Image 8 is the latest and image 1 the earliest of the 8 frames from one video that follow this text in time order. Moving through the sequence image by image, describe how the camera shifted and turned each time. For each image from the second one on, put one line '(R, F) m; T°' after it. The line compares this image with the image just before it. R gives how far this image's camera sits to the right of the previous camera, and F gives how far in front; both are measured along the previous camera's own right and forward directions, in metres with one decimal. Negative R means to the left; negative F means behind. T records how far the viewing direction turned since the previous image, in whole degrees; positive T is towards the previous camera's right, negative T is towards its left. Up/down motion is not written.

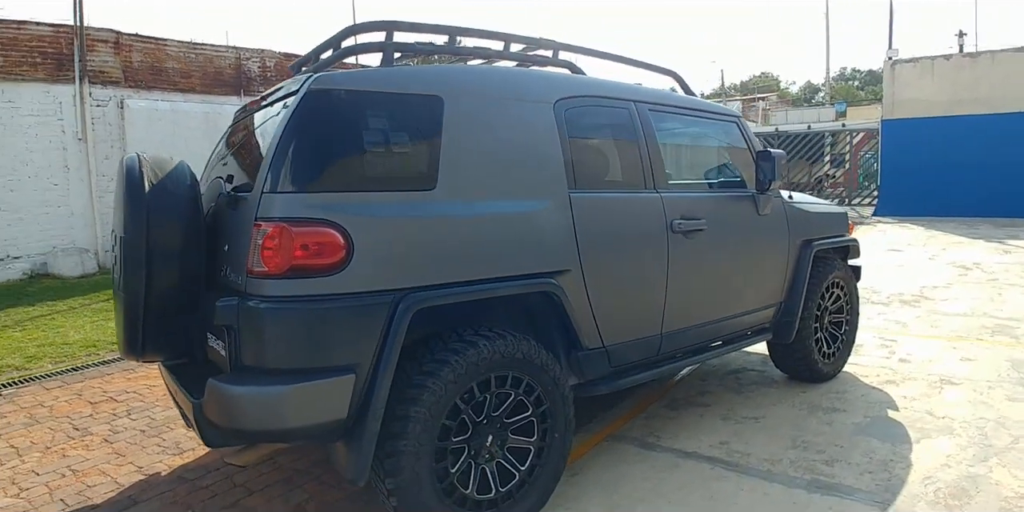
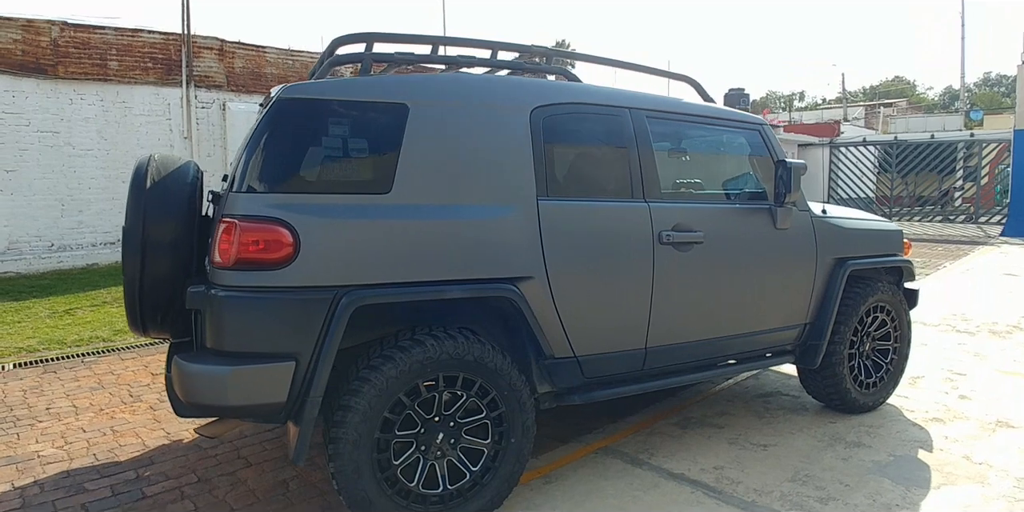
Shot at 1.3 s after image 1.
(+0.7, 0.0) m; -11°
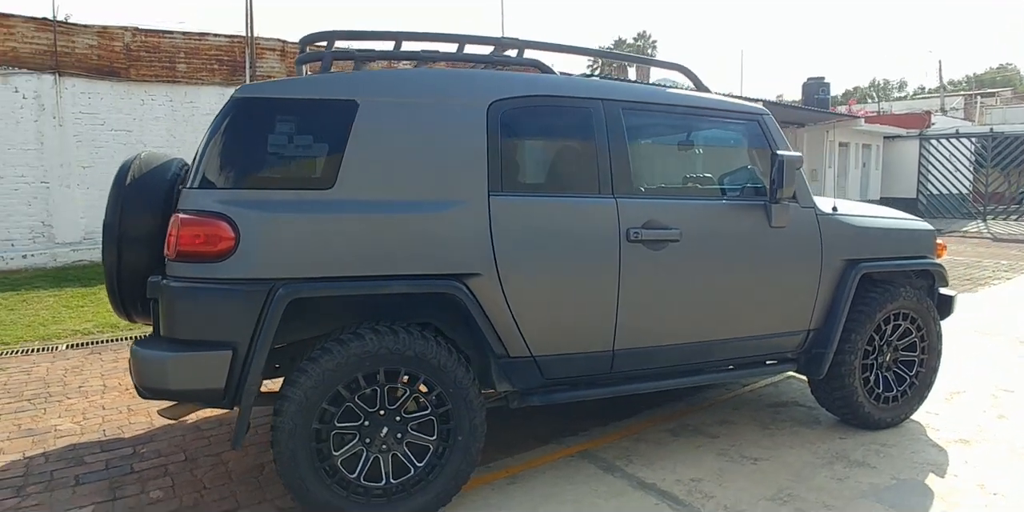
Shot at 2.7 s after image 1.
(+0.6, +0.1) m; -8°
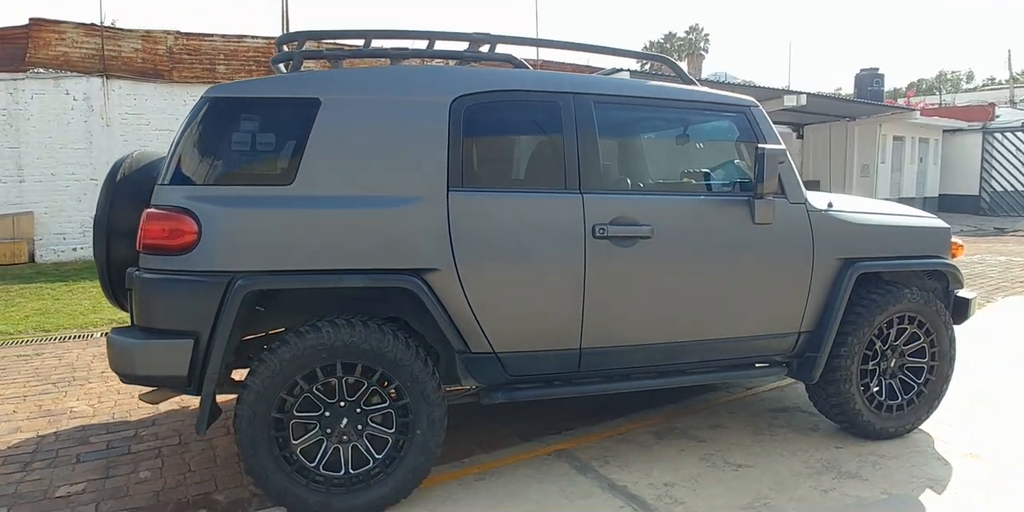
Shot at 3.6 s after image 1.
(+0.5, 0.0) m; -6°
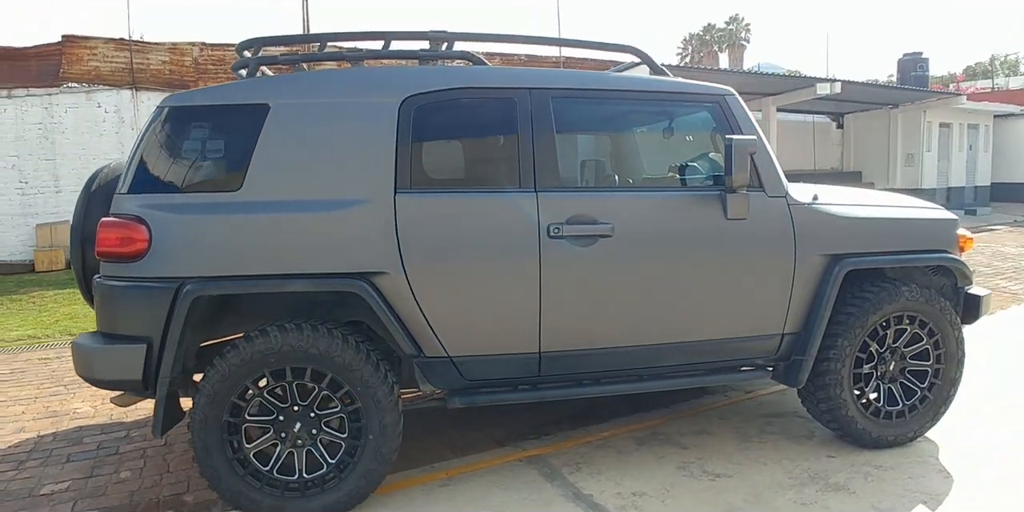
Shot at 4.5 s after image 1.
(+0.5, +0.1) m; -5°
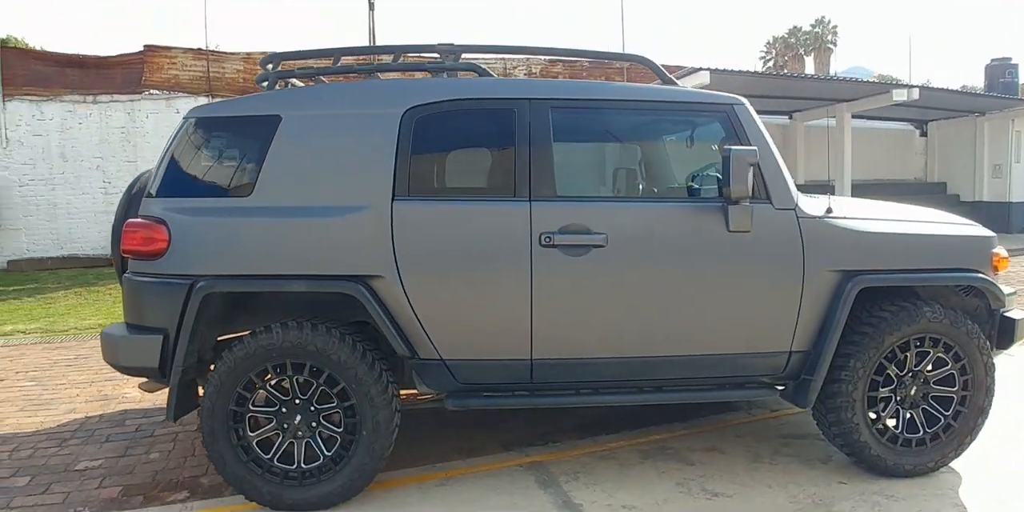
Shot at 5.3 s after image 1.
(+0.4, 0.0) m; -7°
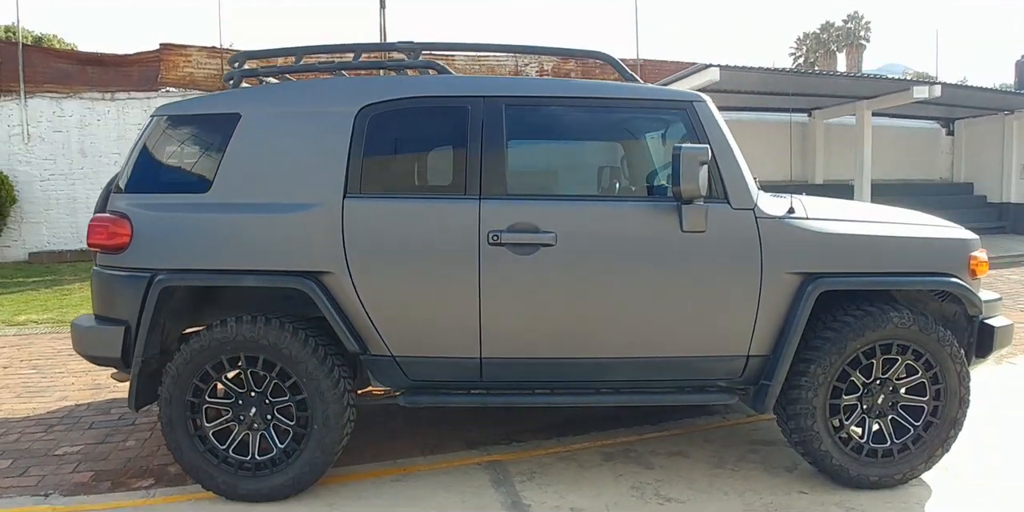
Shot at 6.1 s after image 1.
(+0.4, 0.0) m; -3°
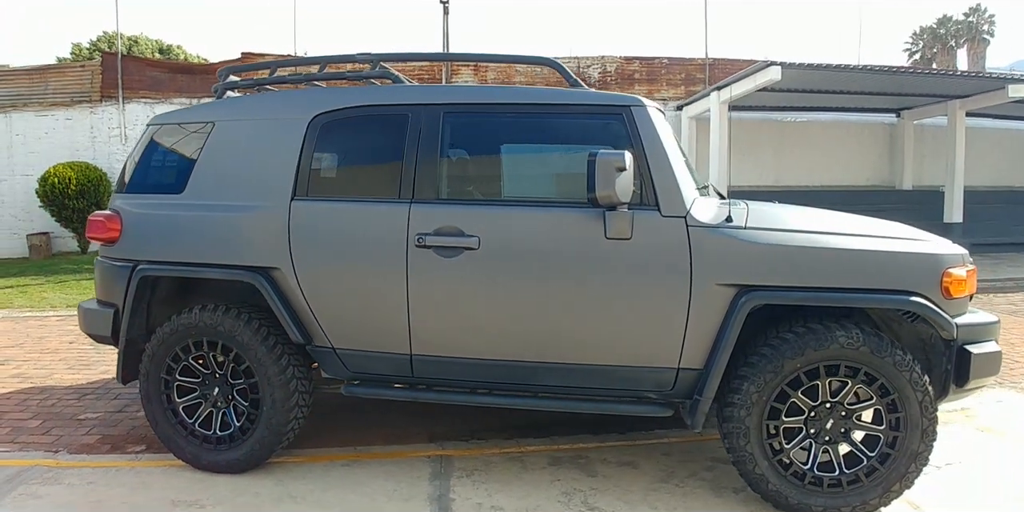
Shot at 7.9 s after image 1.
(+0.9, 0.0) m; -10°
